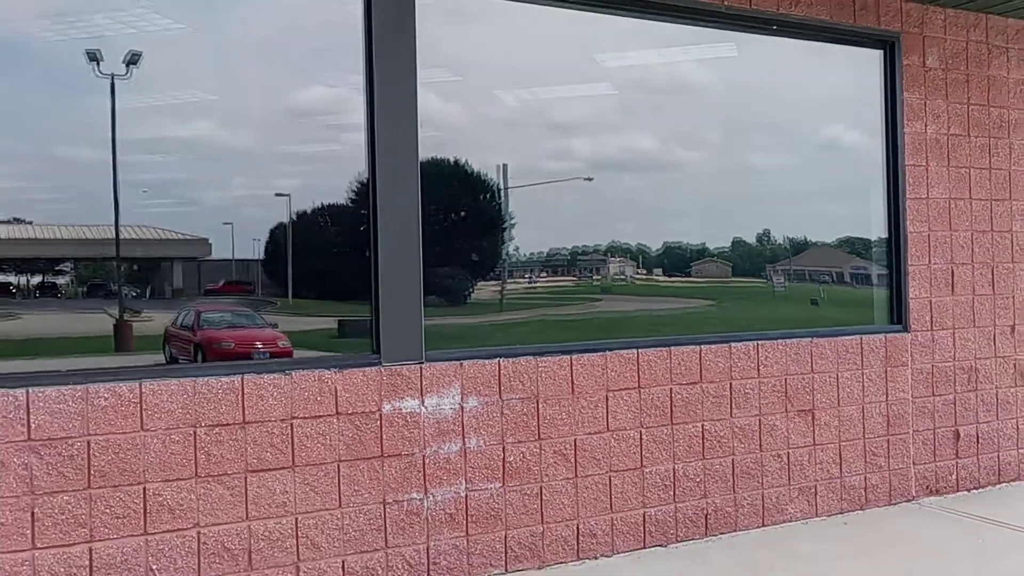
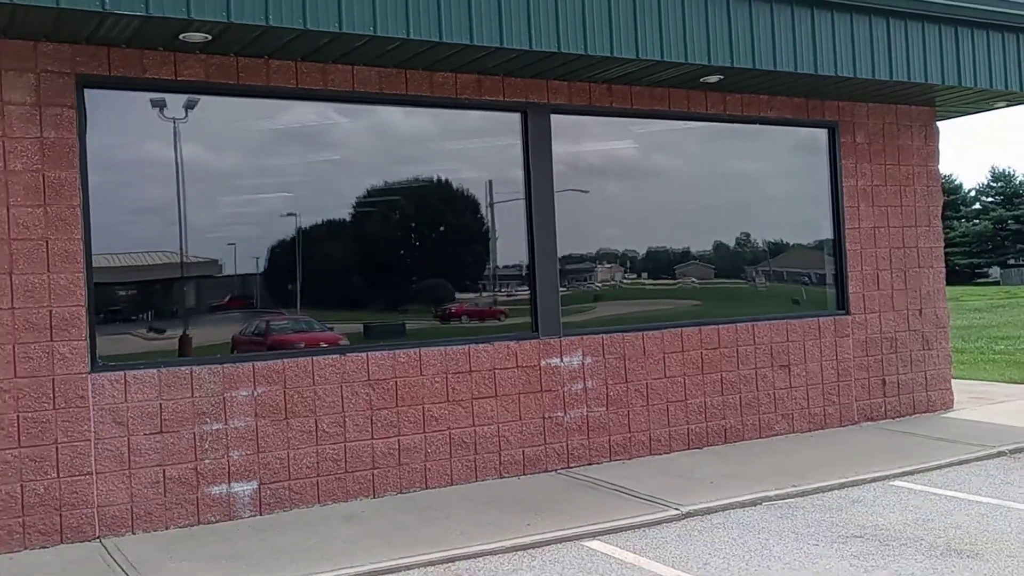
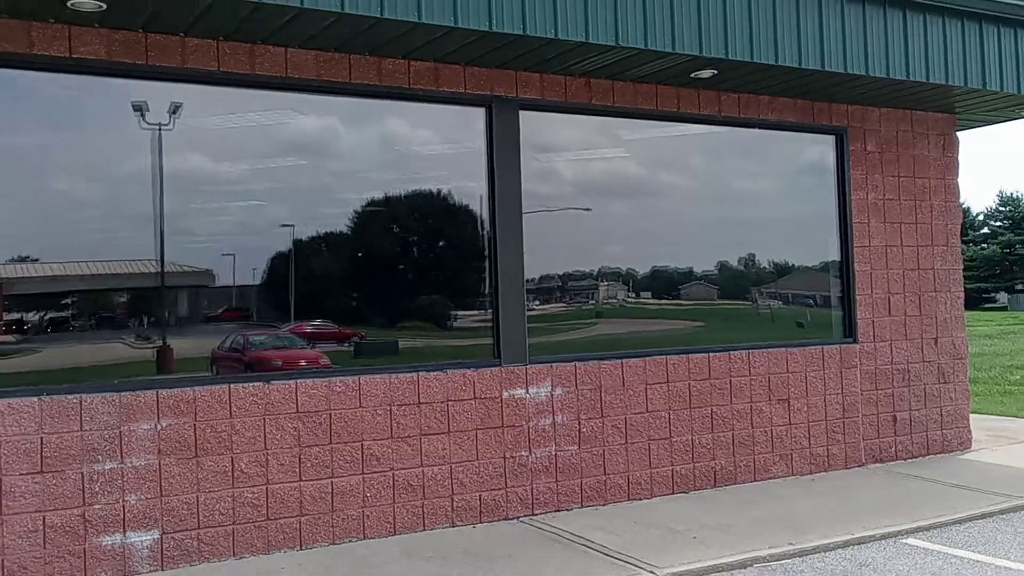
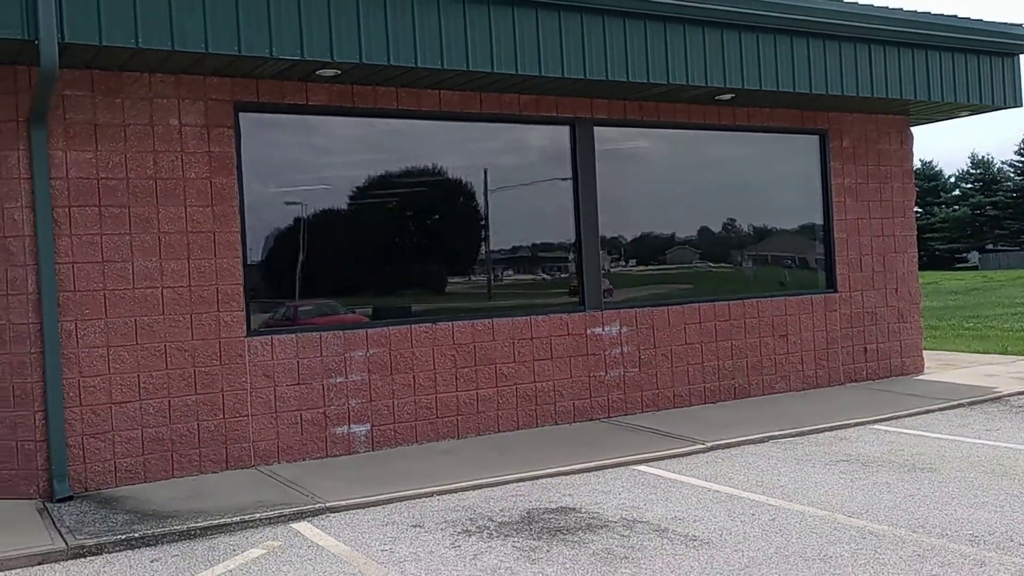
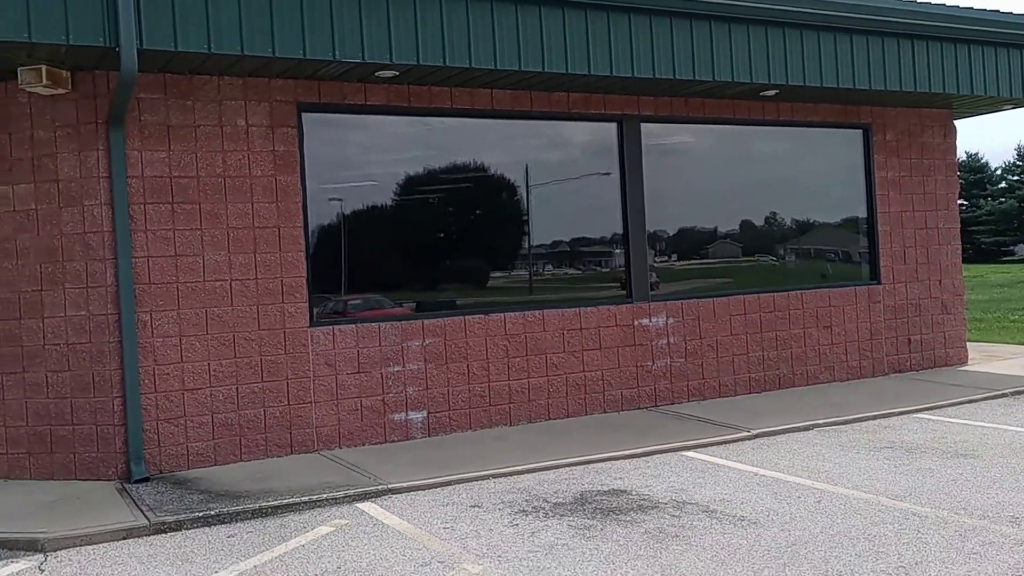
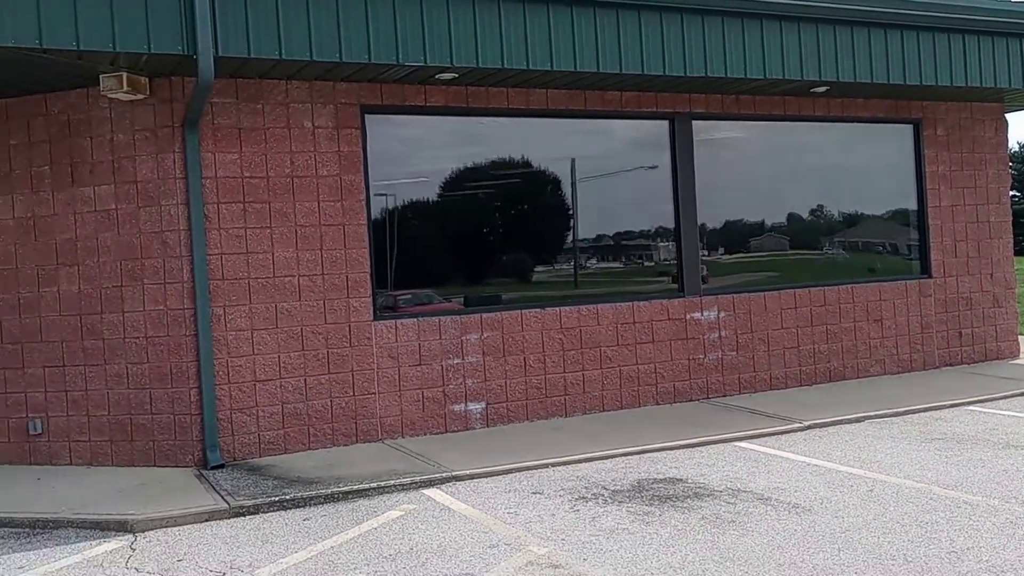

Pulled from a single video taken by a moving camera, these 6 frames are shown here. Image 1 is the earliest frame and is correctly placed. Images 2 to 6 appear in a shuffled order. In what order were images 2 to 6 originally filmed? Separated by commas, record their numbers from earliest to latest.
3, 2, 4, 5, 6
